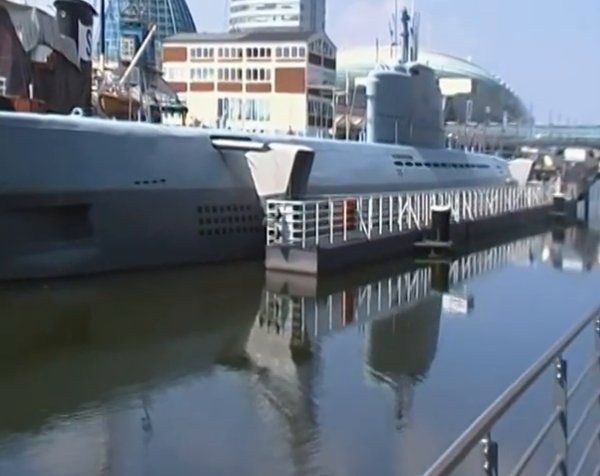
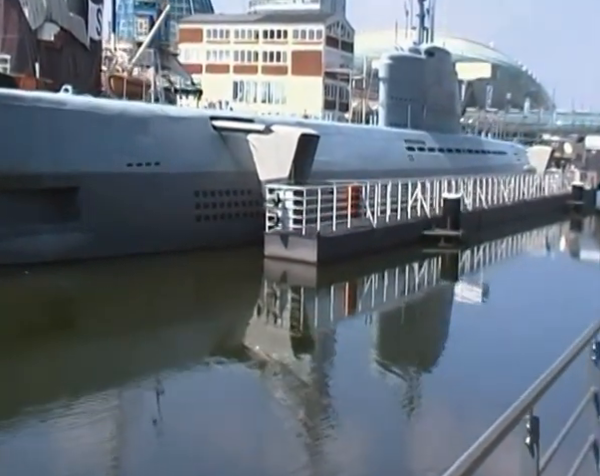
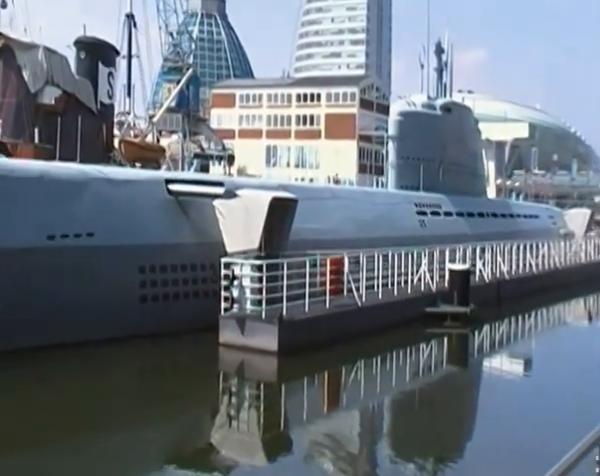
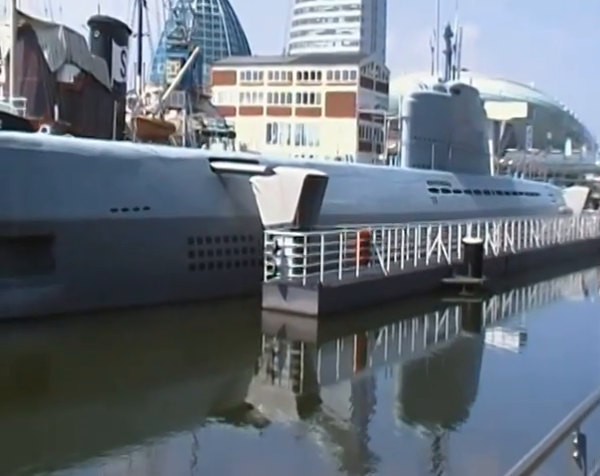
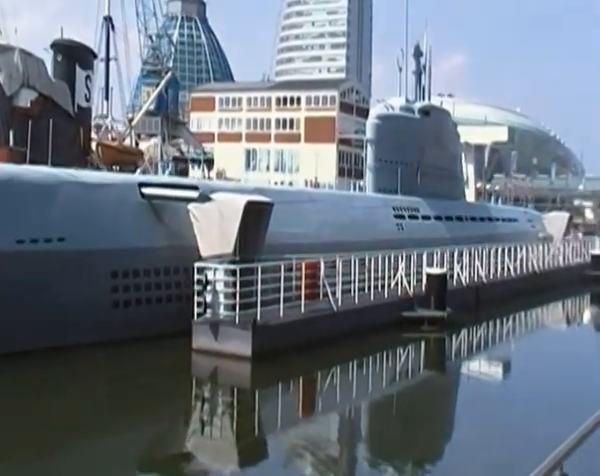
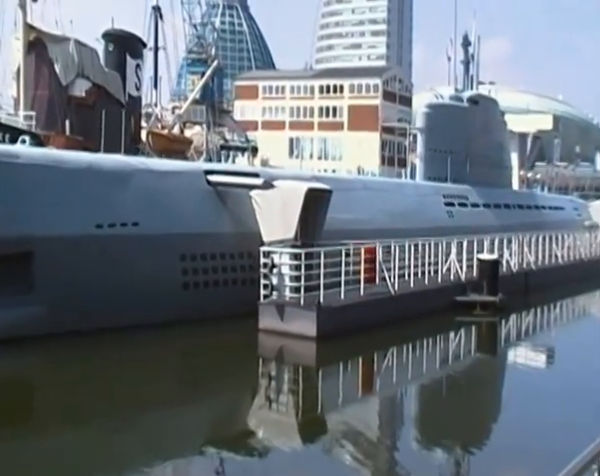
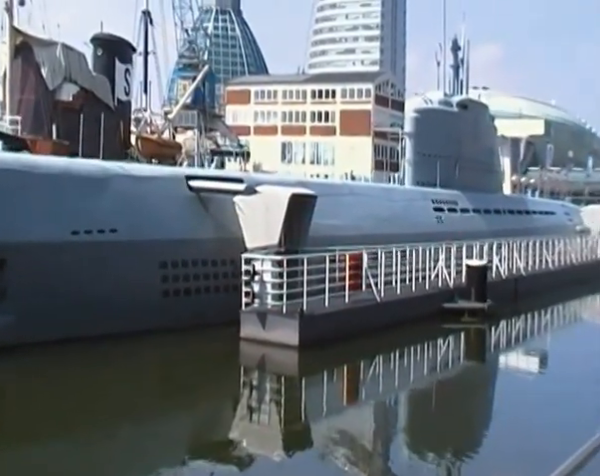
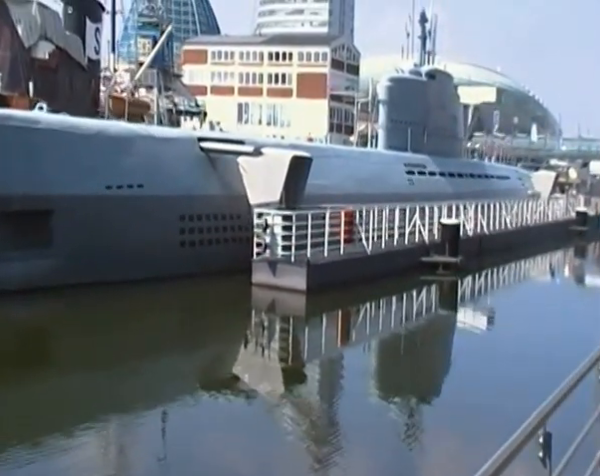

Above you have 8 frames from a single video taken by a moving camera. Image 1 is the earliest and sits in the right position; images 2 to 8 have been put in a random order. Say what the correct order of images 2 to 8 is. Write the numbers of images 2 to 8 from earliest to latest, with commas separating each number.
2, 8, 4, 6, 7, 3, 5
